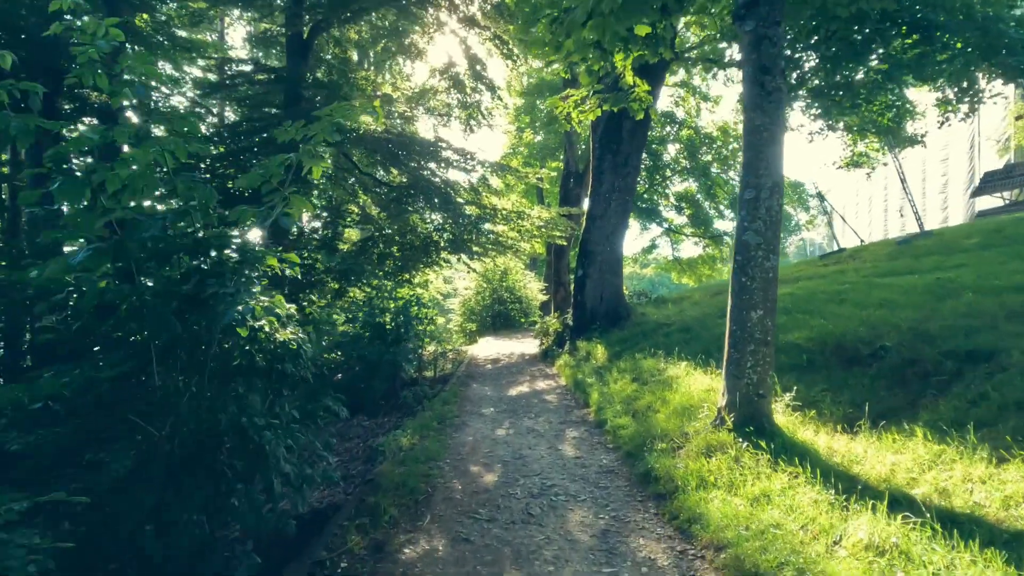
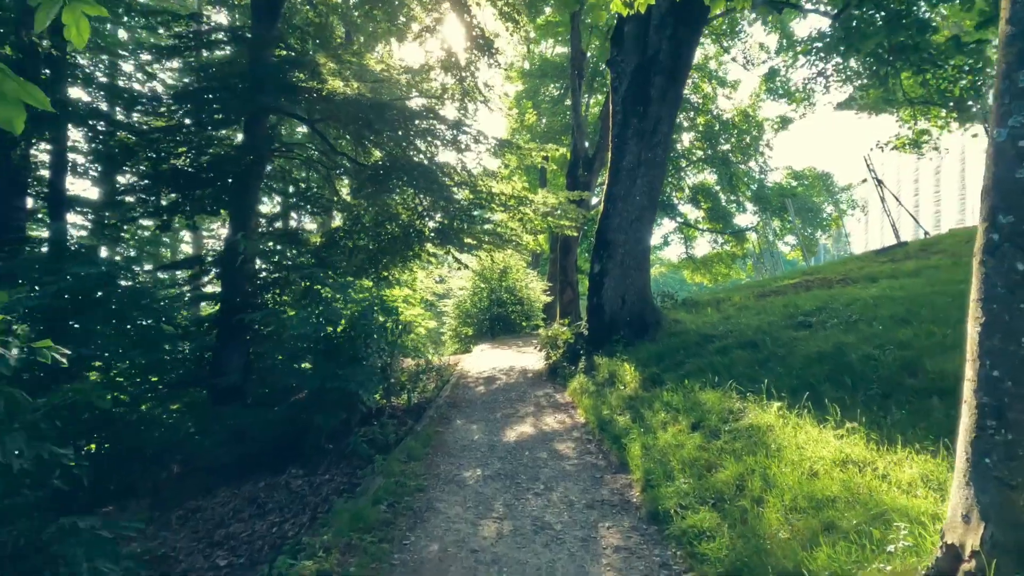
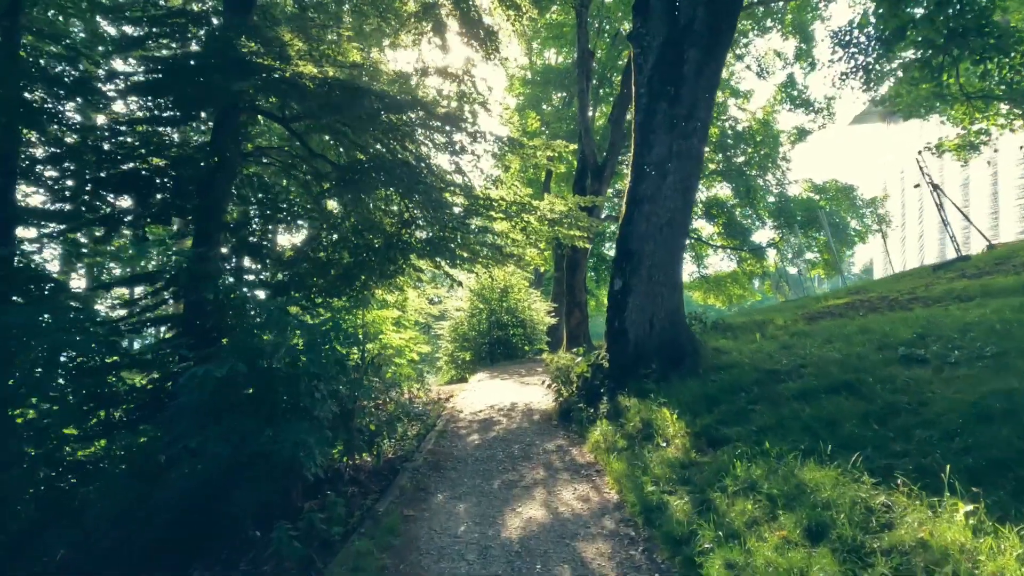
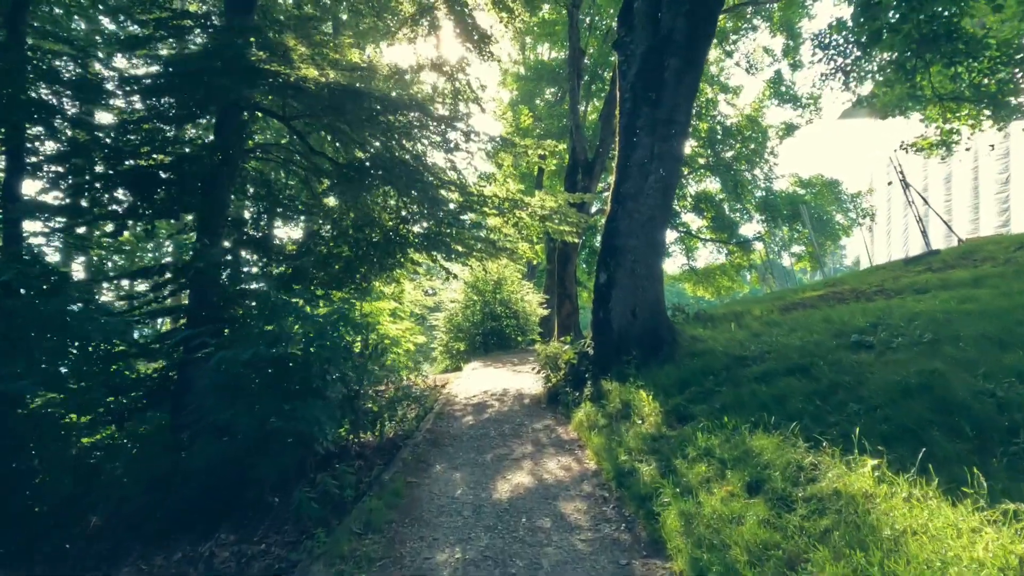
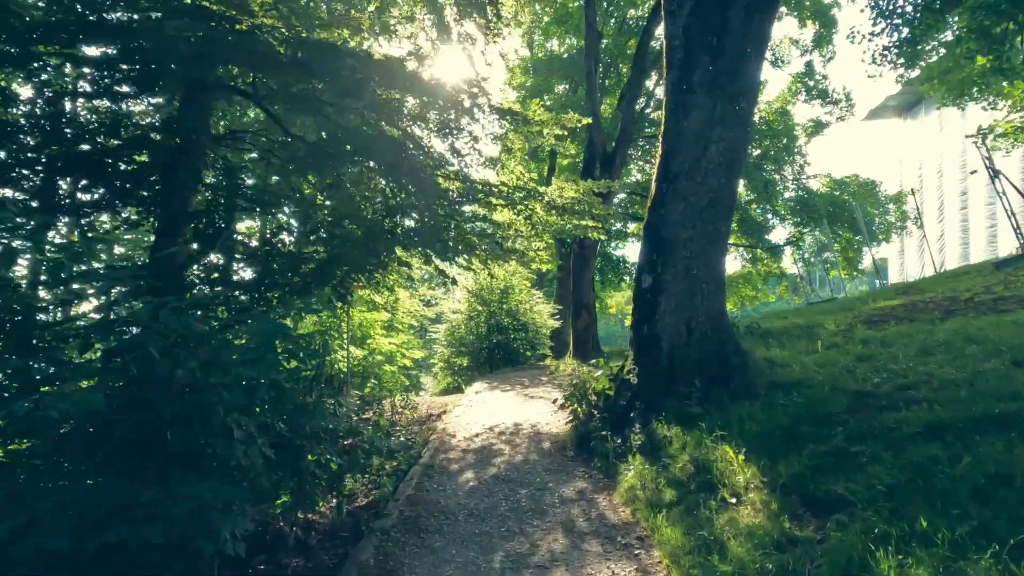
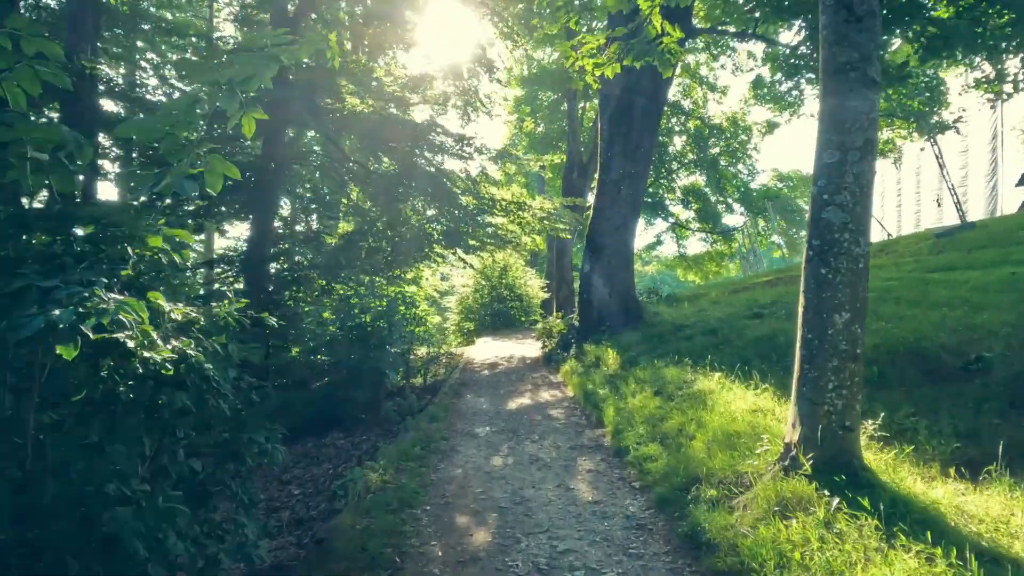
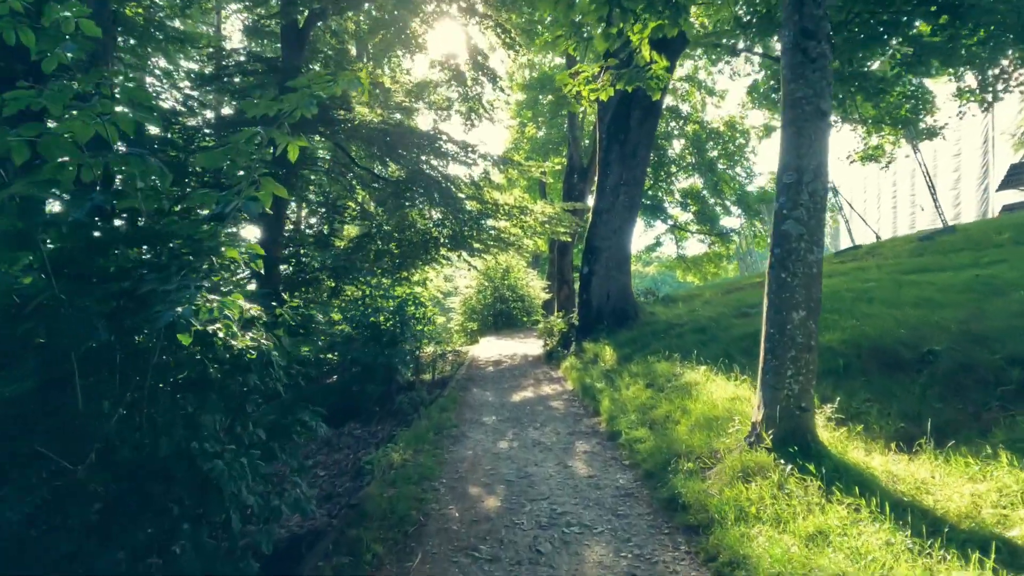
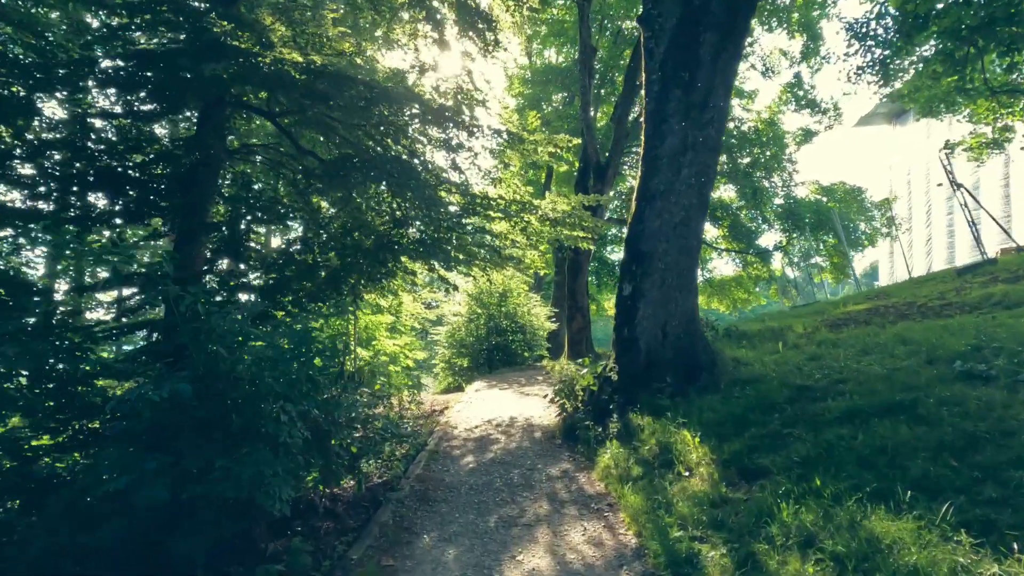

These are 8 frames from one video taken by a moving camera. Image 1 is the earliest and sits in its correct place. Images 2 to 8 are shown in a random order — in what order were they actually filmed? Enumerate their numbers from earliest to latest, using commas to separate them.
7, 6, 2, 4, 3, 8, 5
